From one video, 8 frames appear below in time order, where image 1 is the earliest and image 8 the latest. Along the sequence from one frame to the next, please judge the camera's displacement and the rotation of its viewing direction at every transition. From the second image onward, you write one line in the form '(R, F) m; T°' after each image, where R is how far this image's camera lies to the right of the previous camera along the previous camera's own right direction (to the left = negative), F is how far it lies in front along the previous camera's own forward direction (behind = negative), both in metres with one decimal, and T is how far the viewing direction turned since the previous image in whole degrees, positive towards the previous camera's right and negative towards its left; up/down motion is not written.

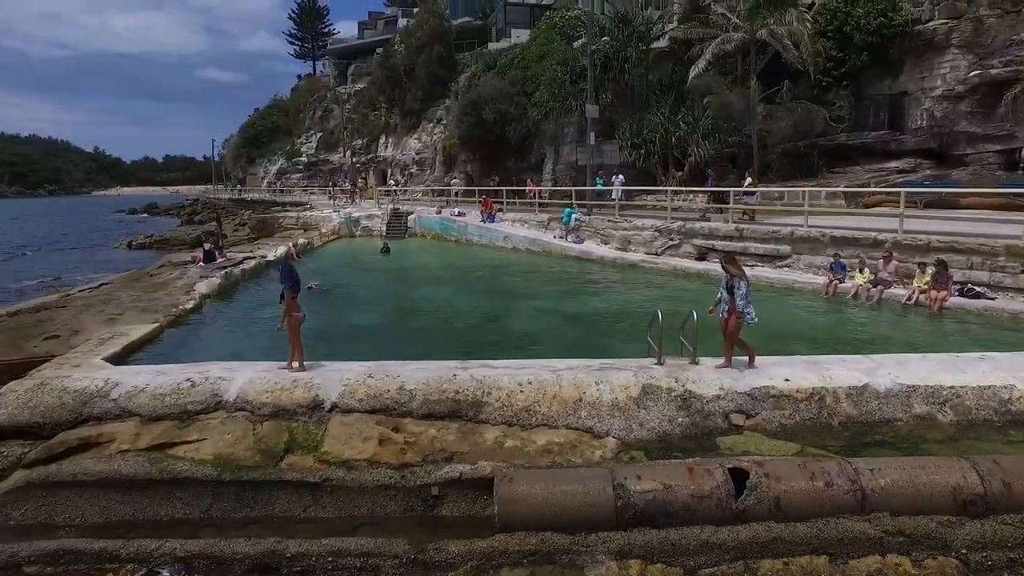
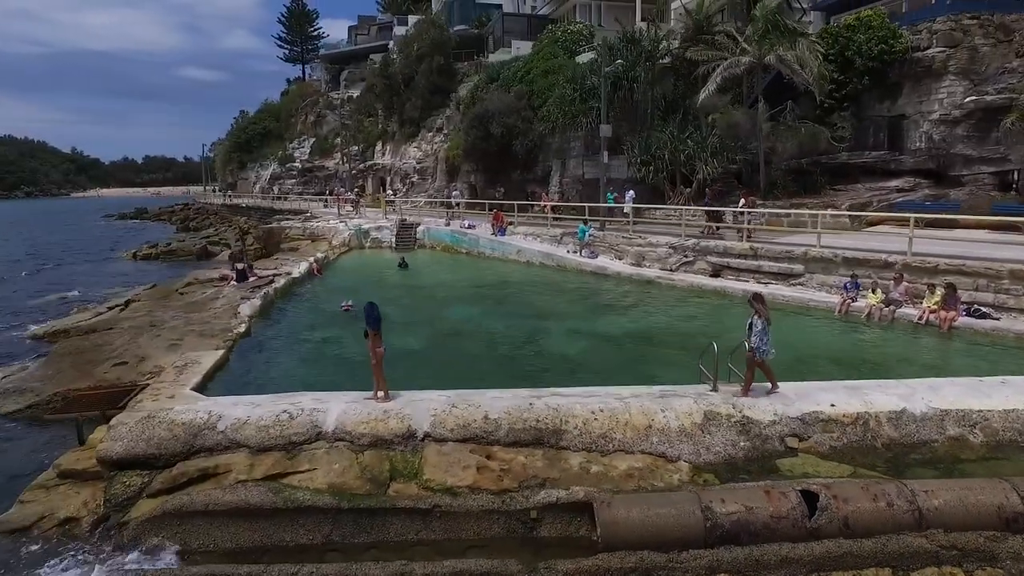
(-1.2, -0.7) m; +2°
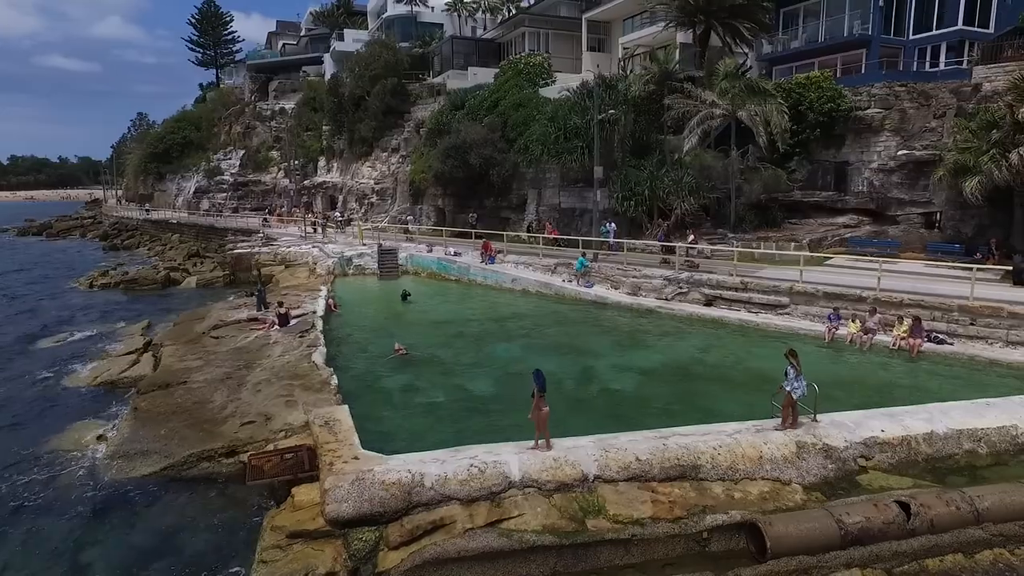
(-3.9, -1.6) m; +9°
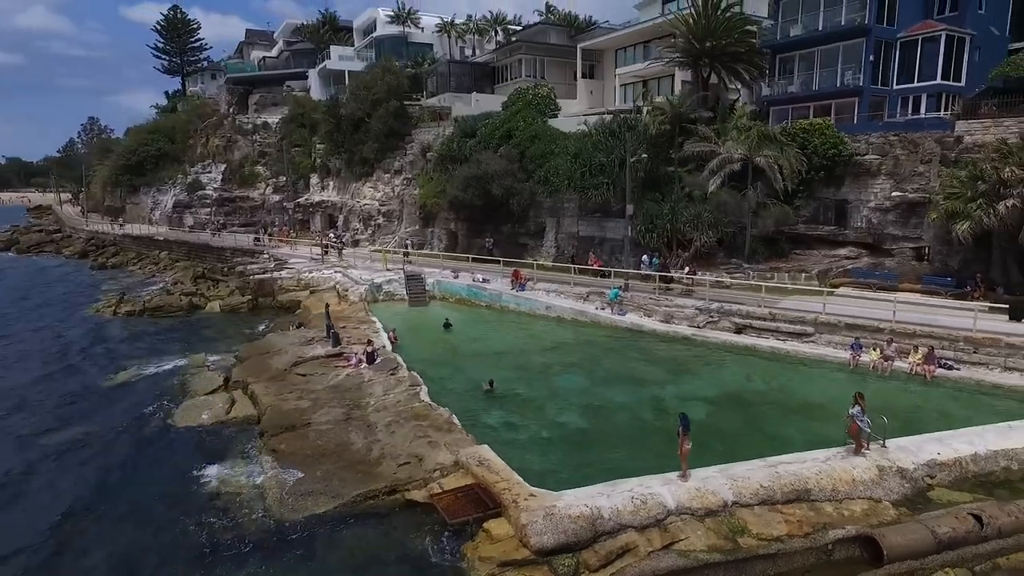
(-4.0, -1.9) m; +5°
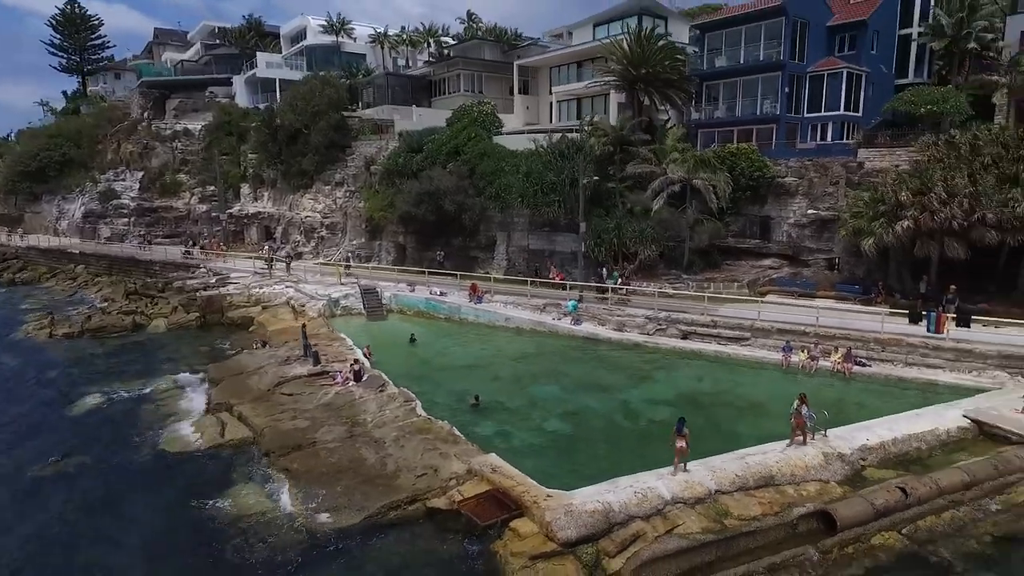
(-2.3, -1.5) m; +8°
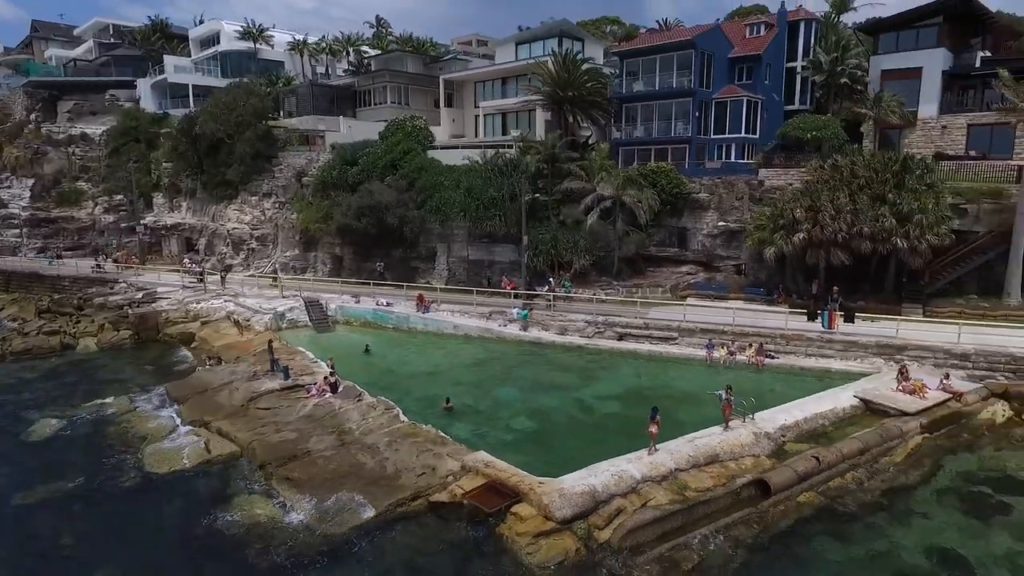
(-2.4, -2.0) m; +9°
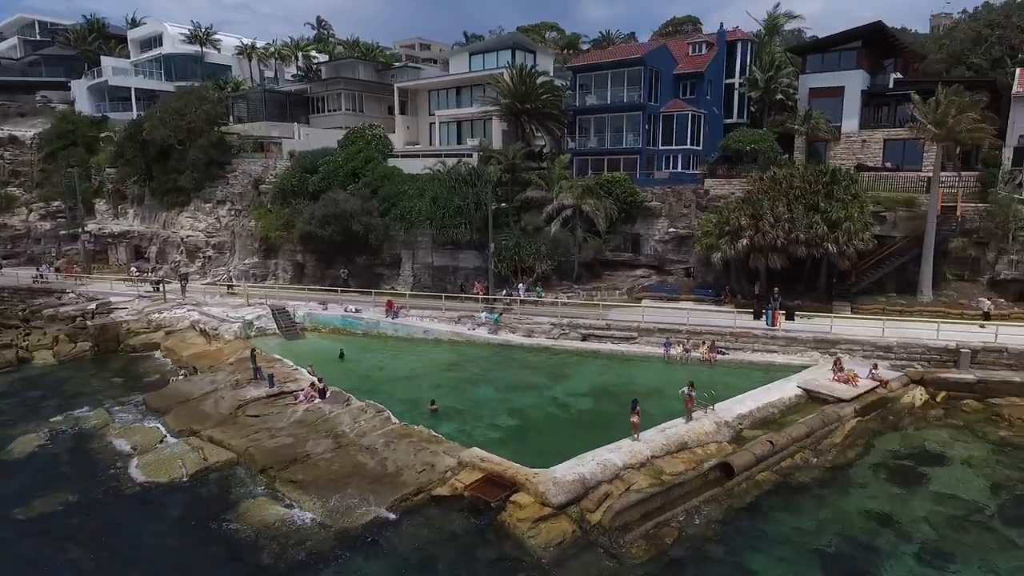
(-1.6, -1.5) m; +6°
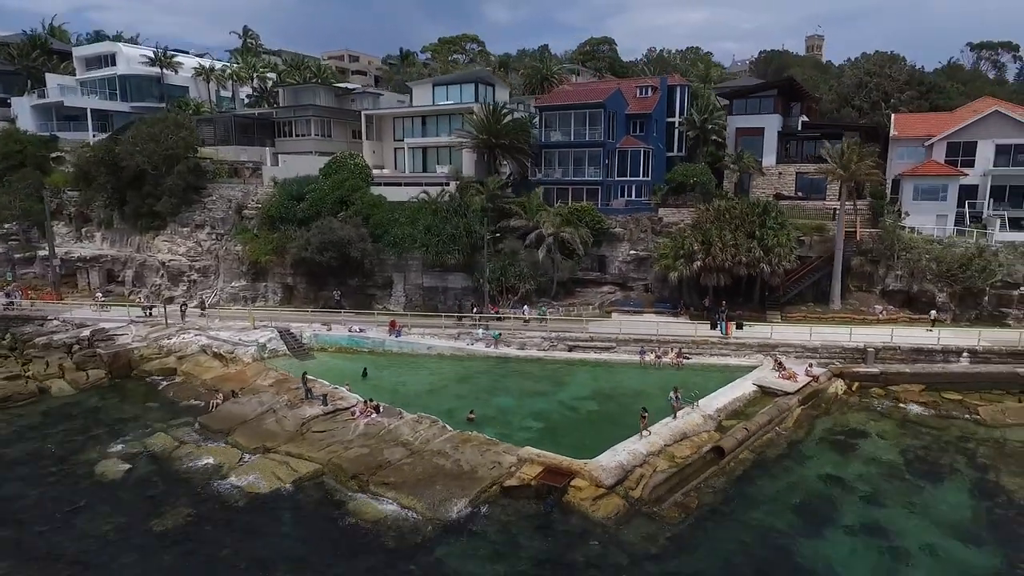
(-5.4, -4.5) m; +9°
